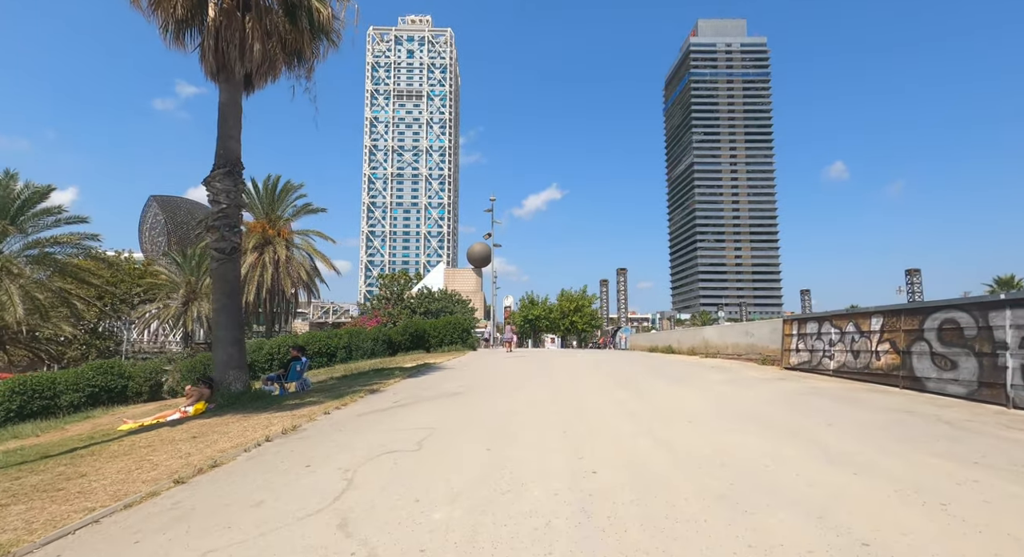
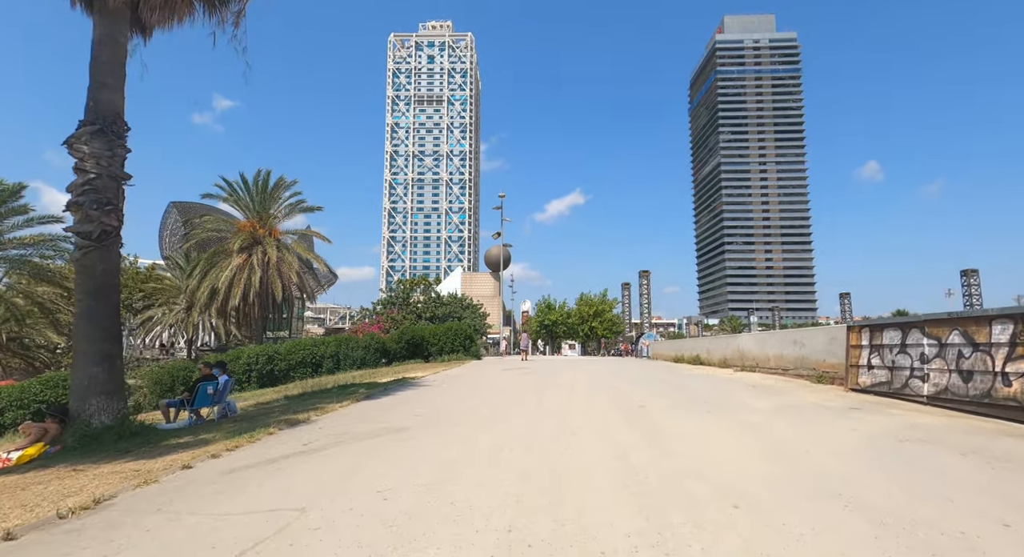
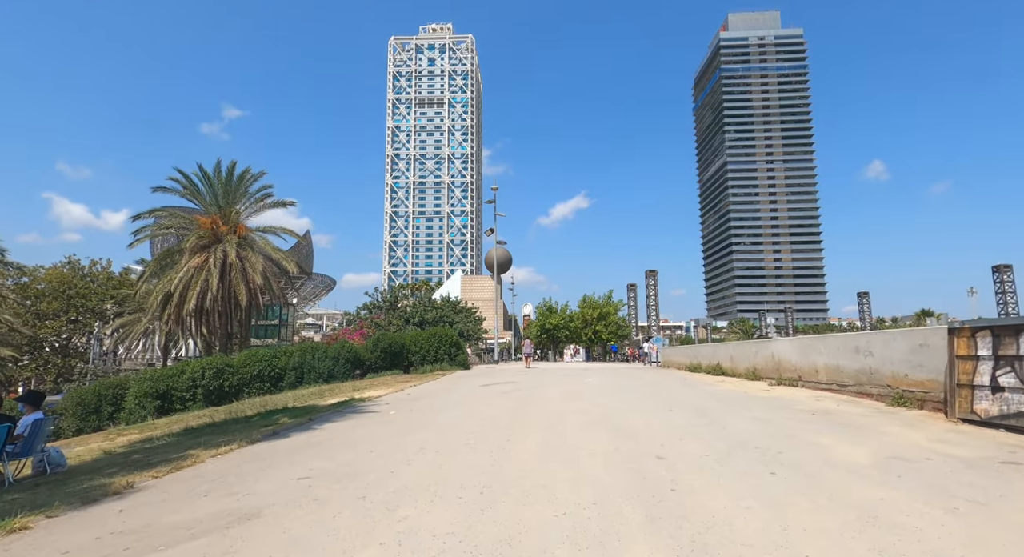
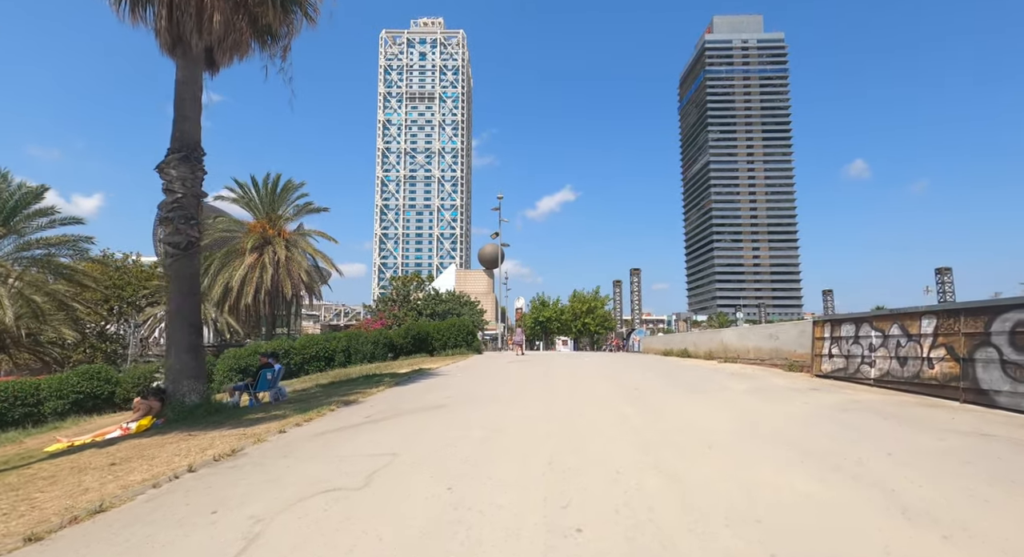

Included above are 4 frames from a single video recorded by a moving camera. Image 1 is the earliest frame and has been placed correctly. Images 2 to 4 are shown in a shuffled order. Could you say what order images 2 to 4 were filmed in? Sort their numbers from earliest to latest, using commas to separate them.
4, 2, 3
